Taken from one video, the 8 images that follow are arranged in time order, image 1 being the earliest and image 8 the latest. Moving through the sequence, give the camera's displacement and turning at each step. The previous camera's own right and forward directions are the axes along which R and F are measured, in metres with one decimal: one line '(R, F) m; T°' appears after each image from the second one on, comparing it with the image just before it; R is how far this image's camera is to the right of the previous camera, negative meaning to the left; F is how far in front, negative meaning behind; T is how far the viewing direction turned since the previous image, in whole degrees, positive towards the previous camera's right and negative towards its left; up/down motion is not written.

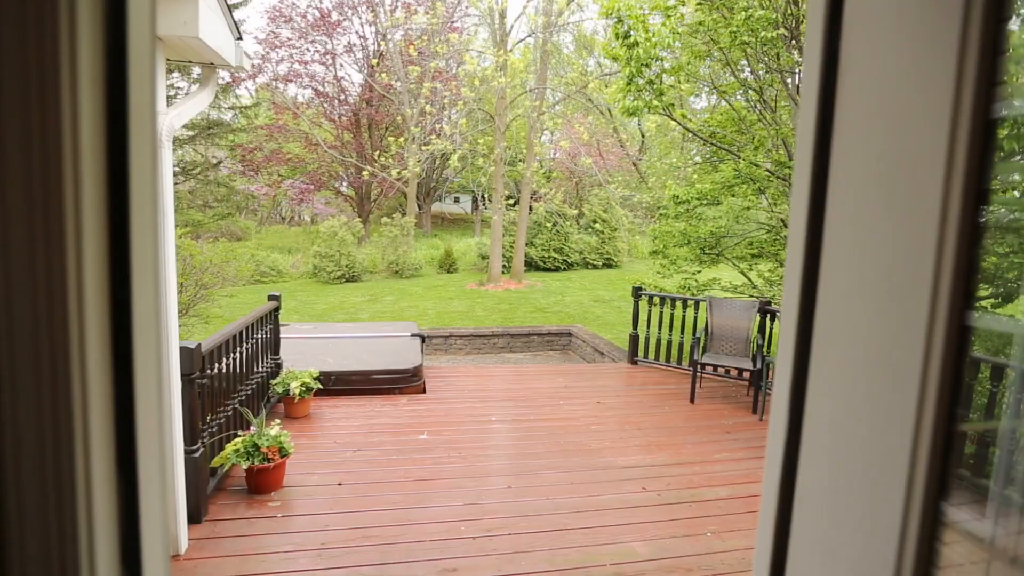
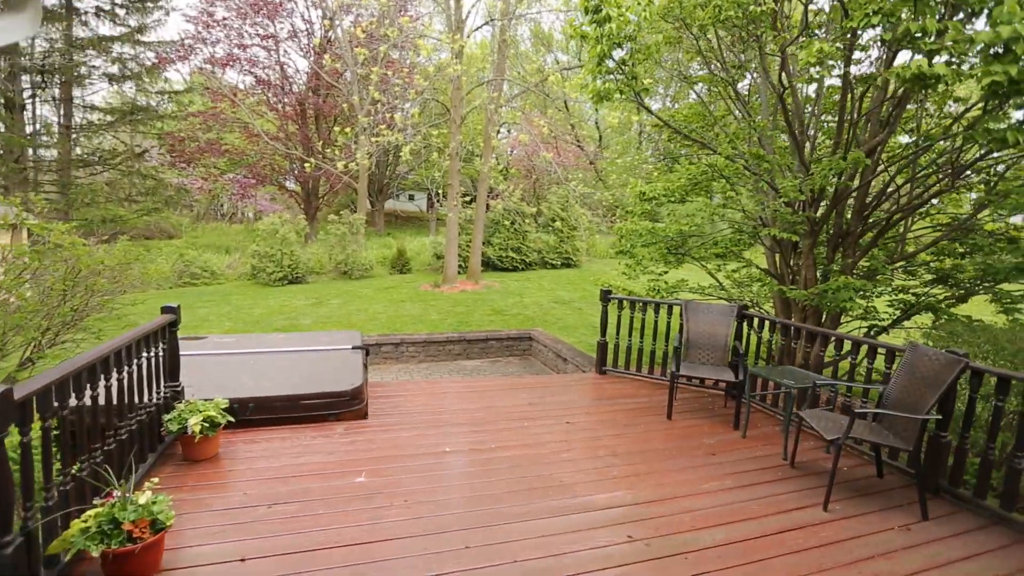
(0.0, +0.6) m; +5°
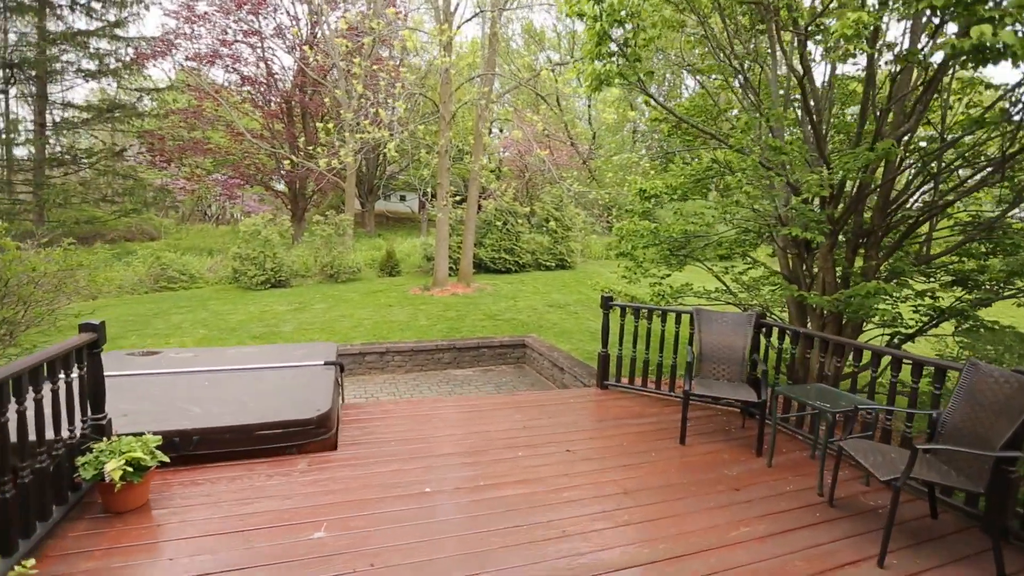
(0.0, +0.5) m; +1°
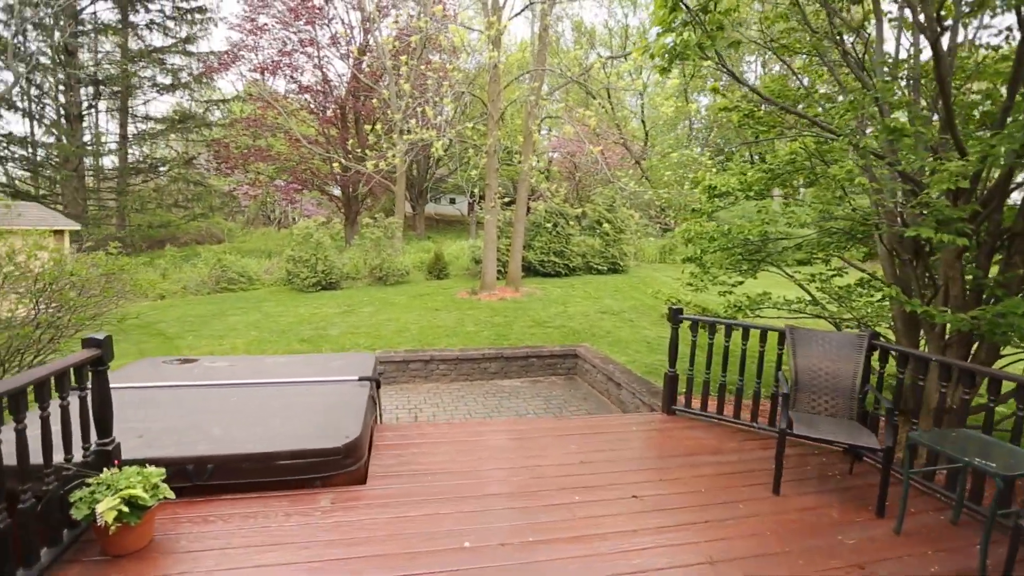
(0.0, +0.5) m; -6°
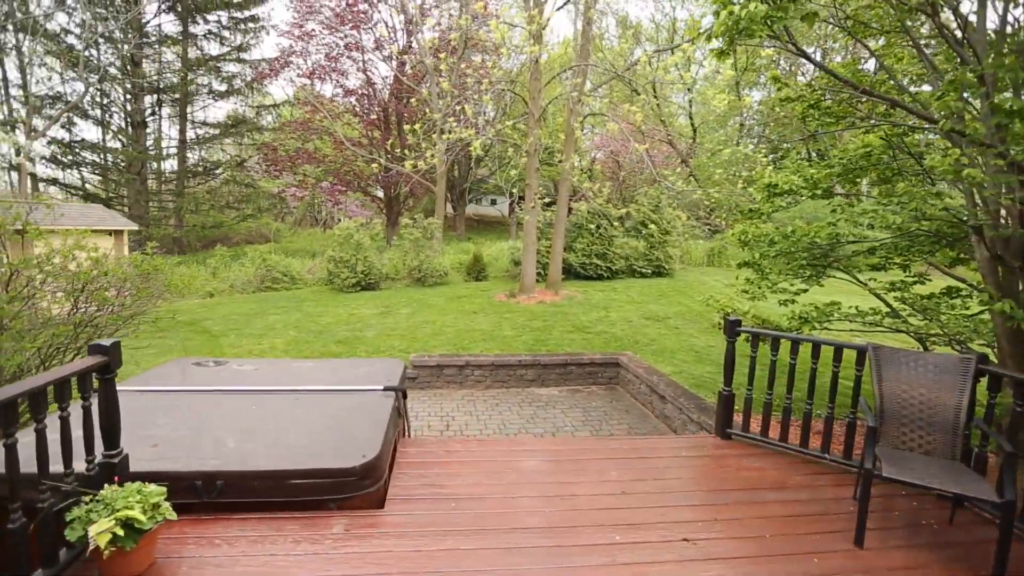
(0.0, +0.3) m; -5°
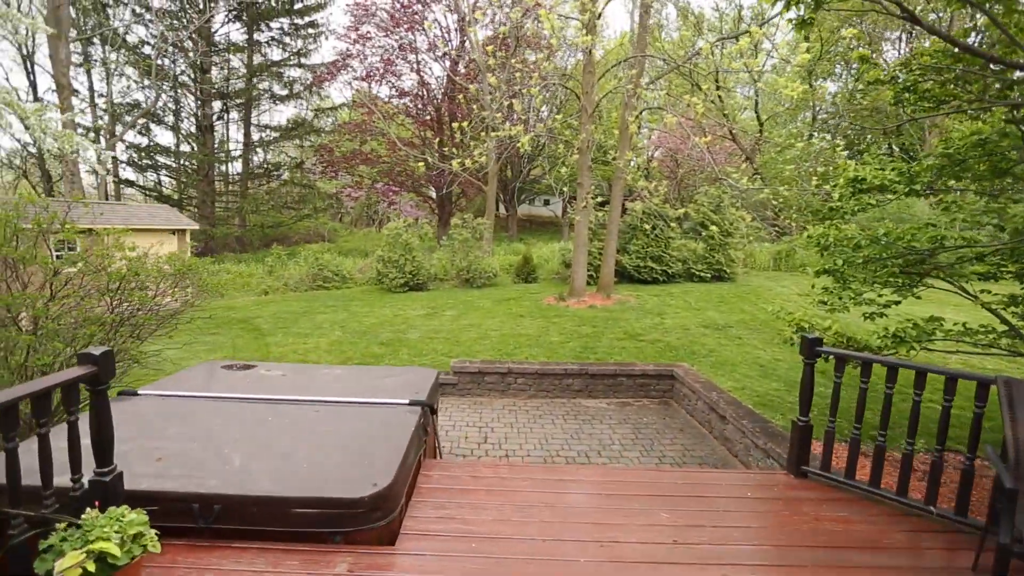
(+0.1, +0.4) m; -6°
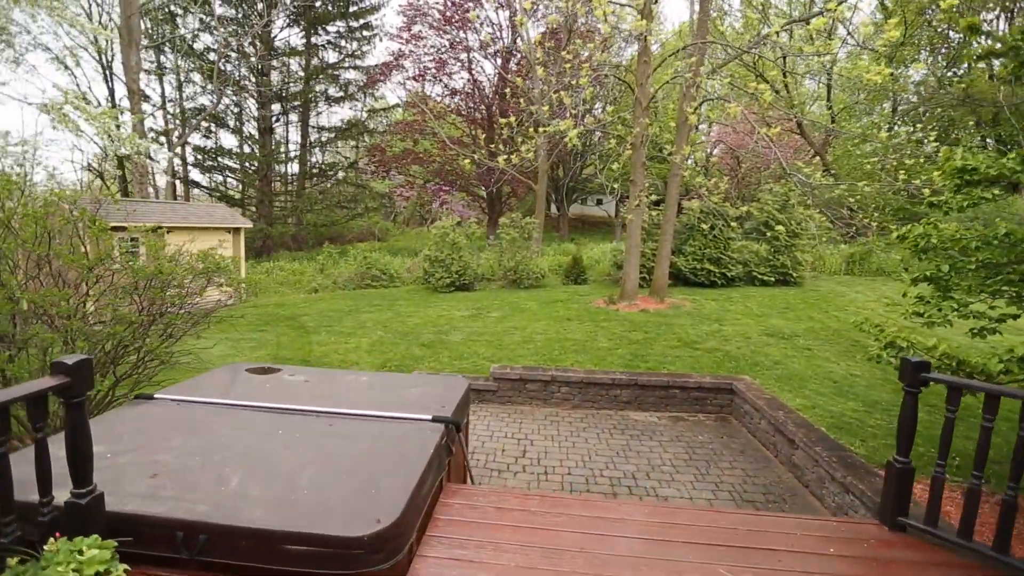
(+0.1, +0.4) m; -6°
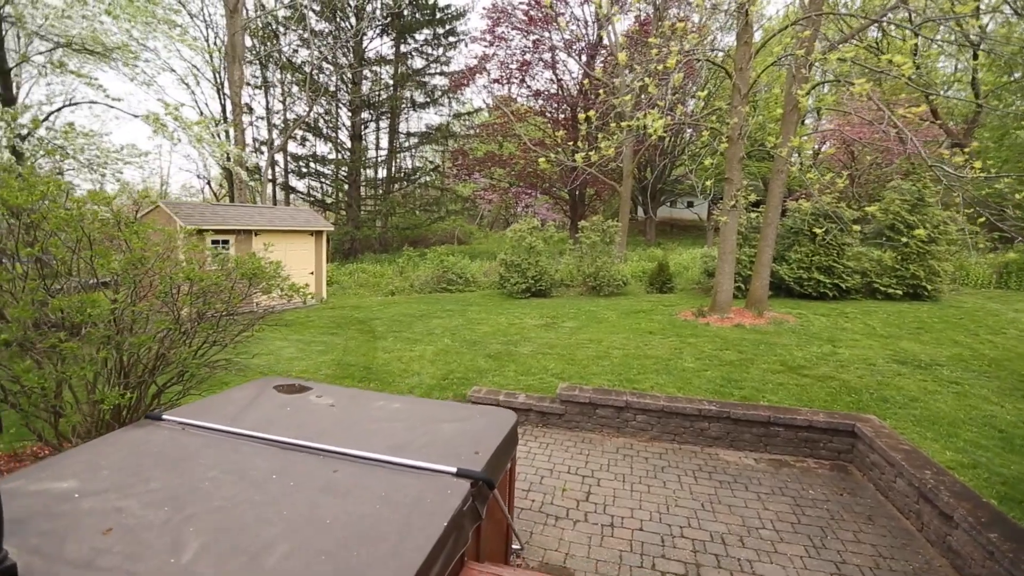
(+0.2, +0.6) m; -10°
